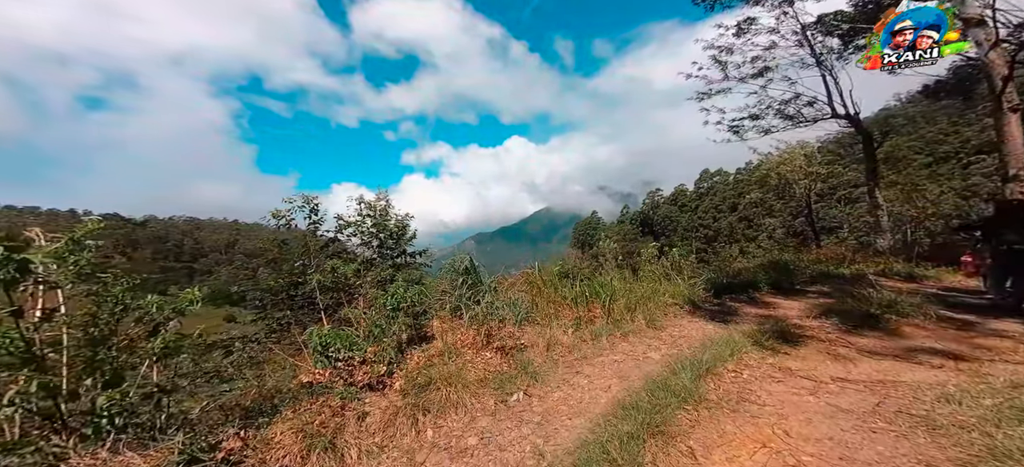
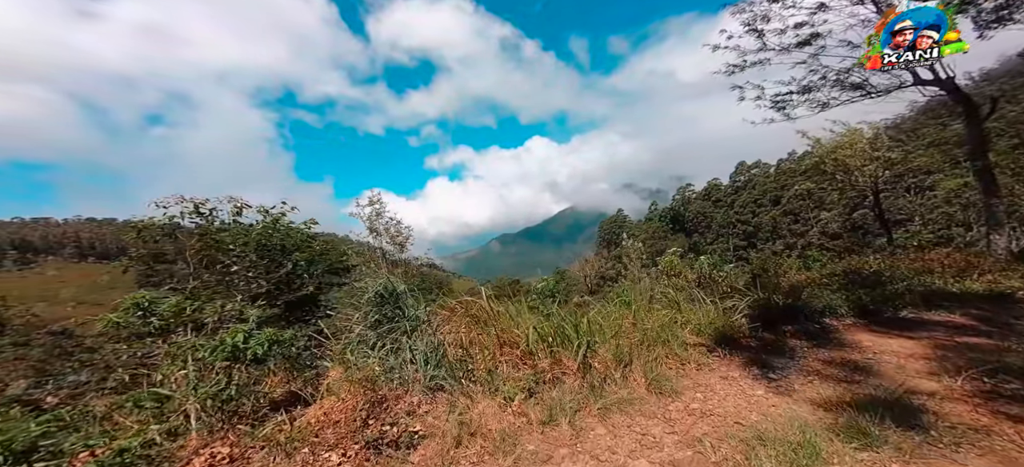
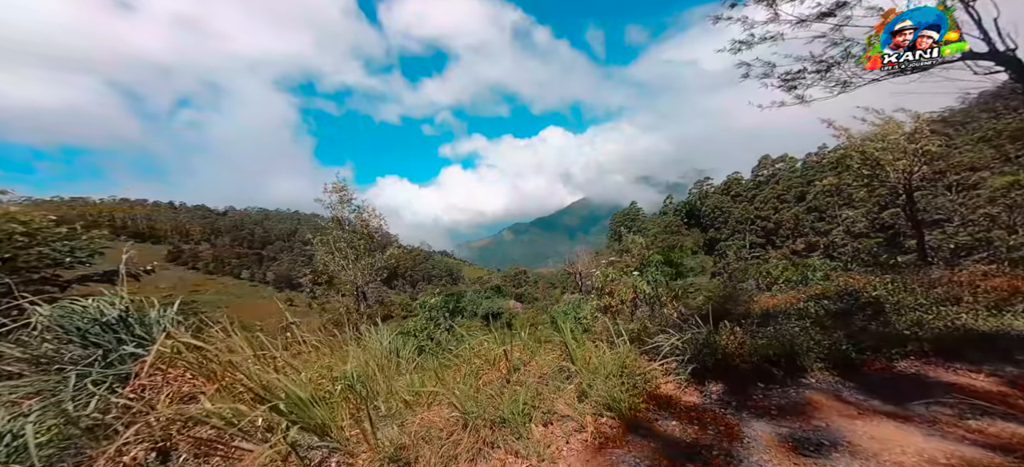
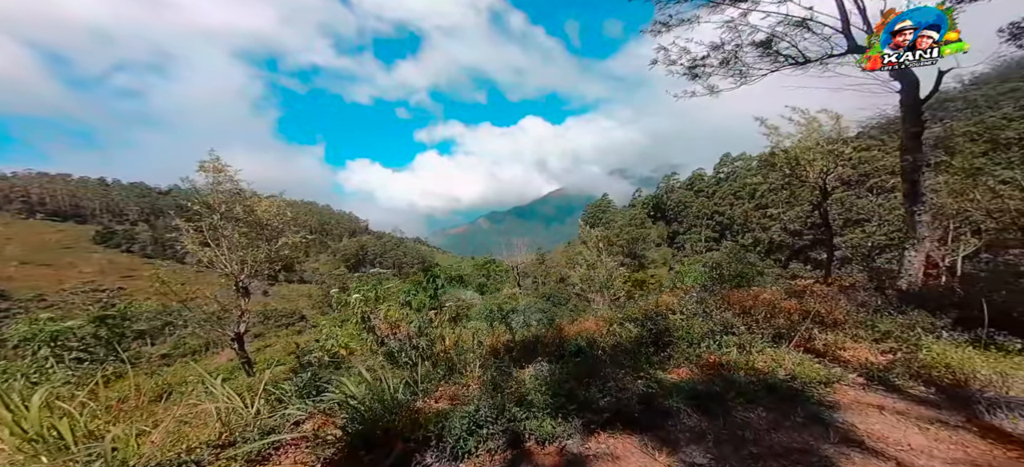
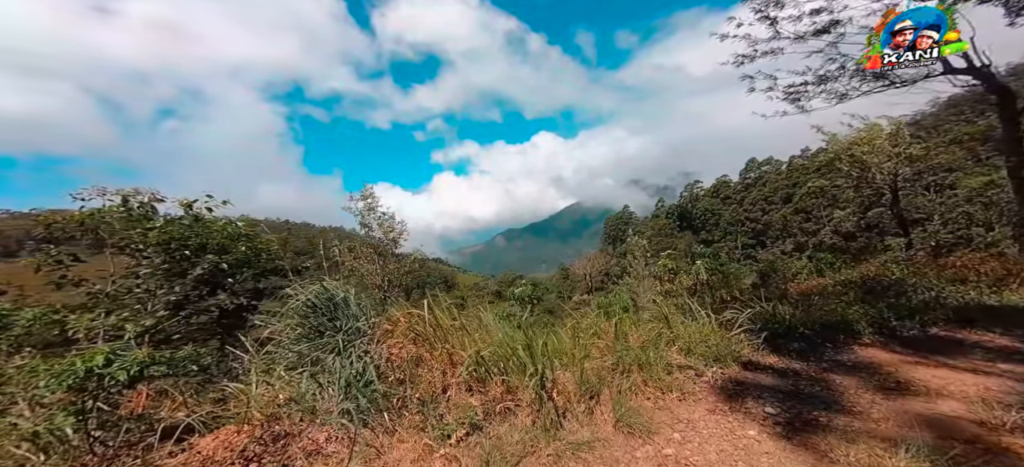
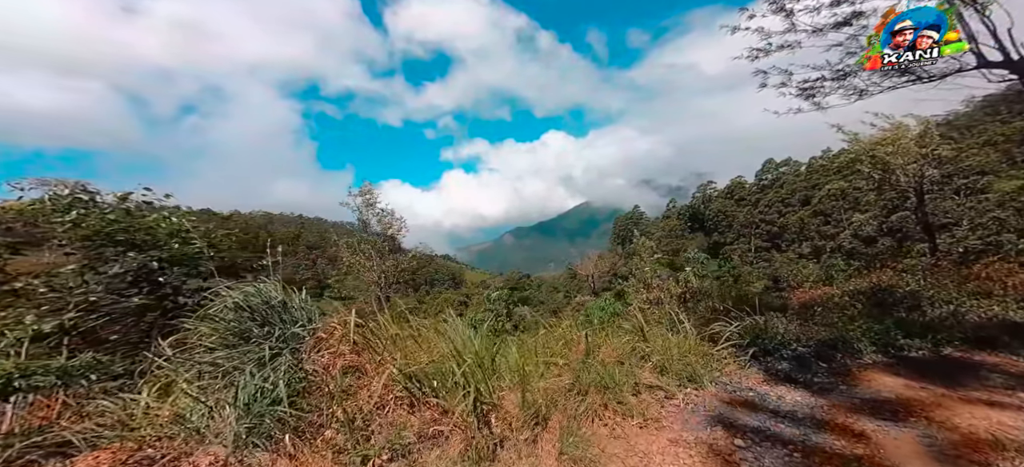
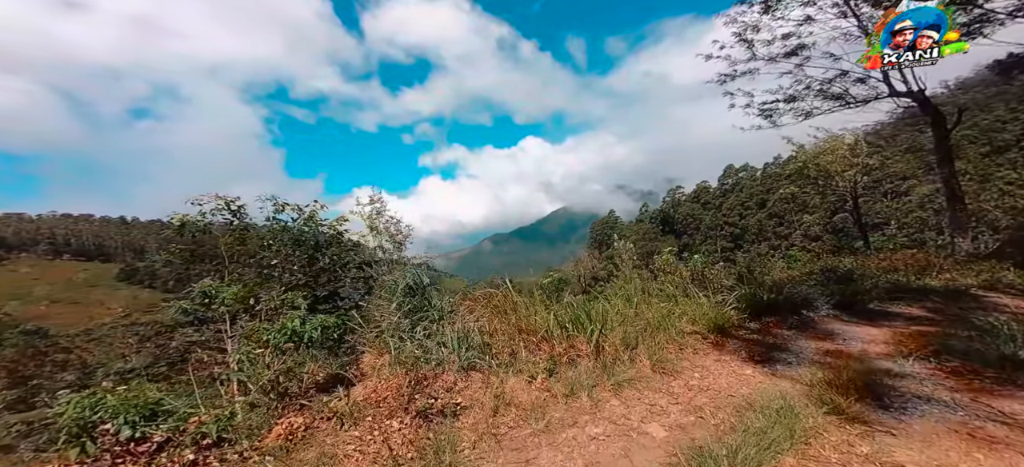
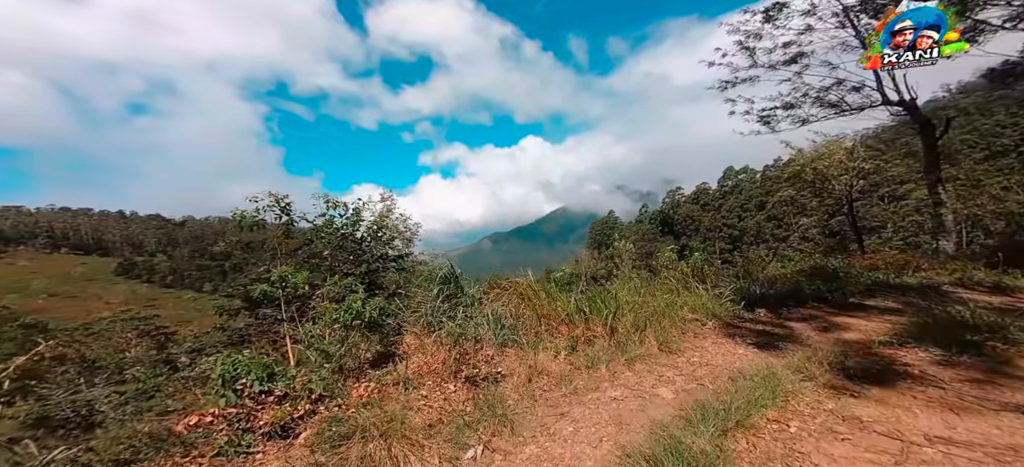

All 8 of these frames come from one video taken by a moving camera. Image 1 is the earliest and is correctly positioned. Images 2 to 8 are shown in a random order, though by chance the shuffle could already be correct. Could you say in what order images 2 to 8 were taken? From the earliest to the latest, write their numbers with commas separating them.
8, 7, 2, 5, 6, 3, 4
